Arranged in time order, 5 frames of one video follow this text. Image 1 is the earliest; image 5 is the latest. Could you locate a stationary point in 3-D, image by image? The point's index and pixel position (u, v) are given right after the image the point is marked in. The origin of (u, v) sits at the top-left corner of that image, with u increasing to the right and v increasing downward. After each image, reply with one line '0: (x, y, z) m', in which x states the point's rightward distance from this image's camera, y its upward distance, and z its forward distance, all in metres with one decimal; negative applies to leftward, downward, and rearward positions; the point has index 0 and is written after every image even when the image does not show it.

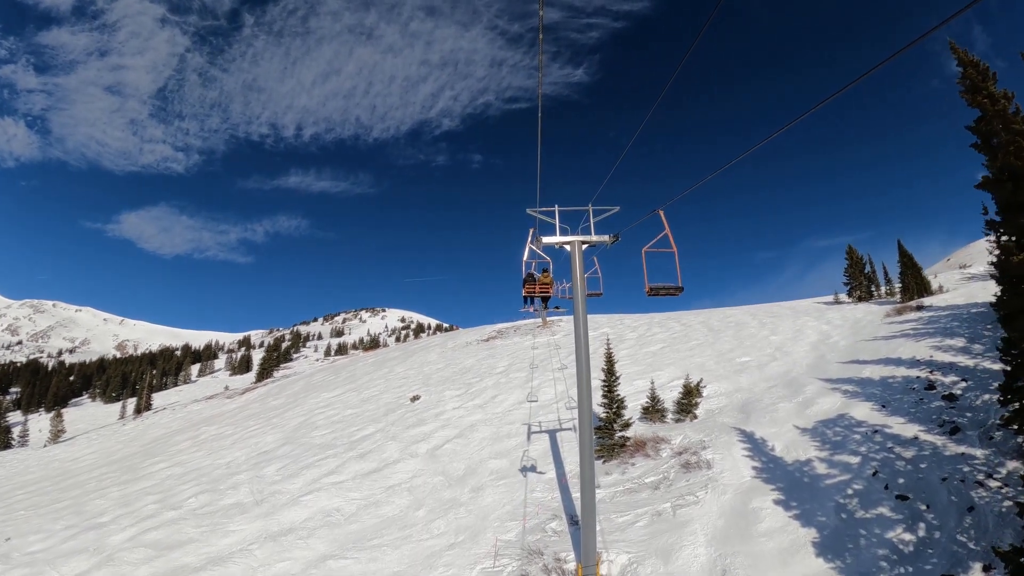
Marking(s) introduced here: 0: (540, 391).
0: (+1.2, -4.9, +19.7) m
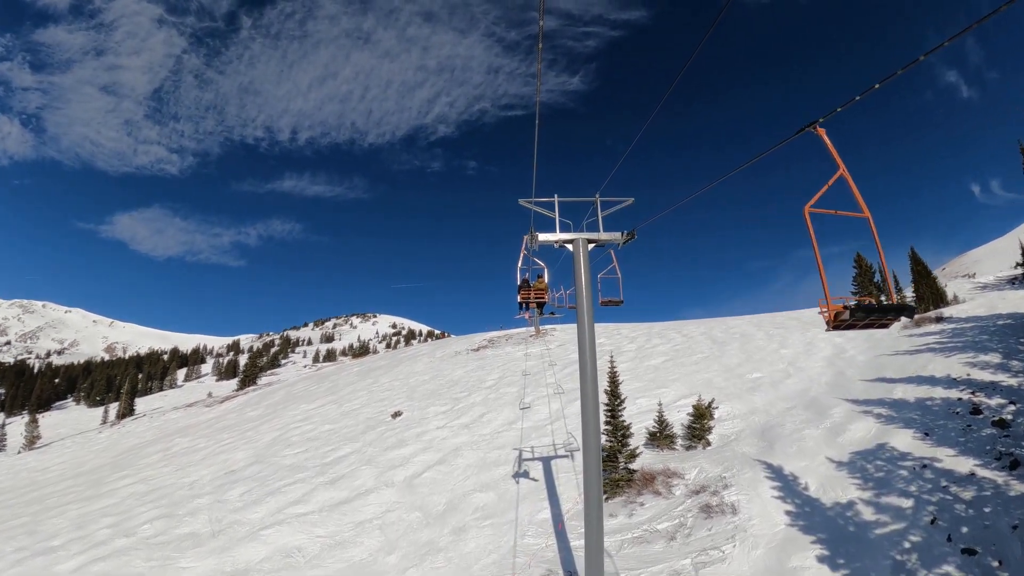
0: (+0.8, -5.2, +17.8) m
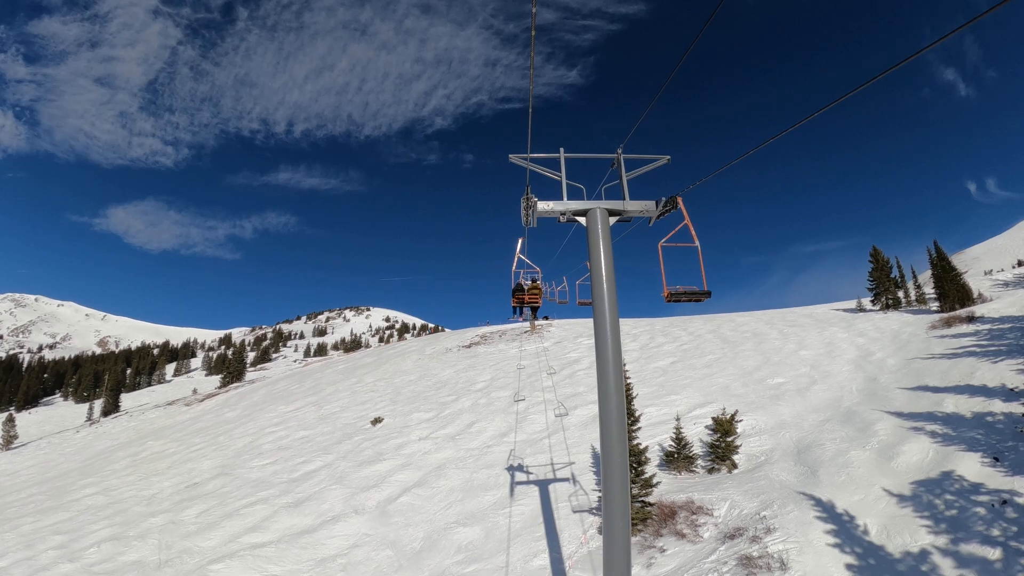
0: (+0.6, -5.0, +15.8) m
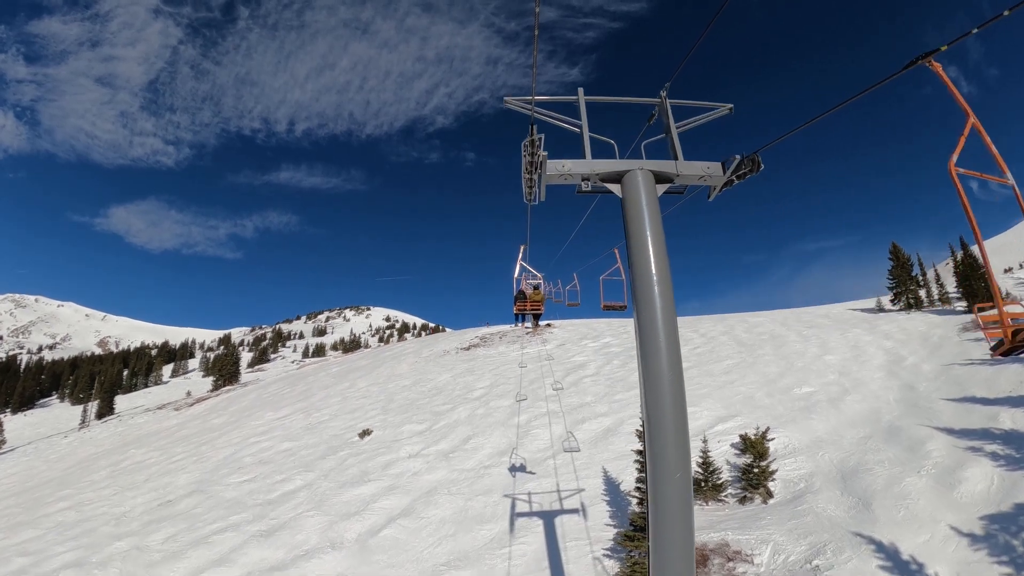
0: (+0.6, -5.0, +14.2) m
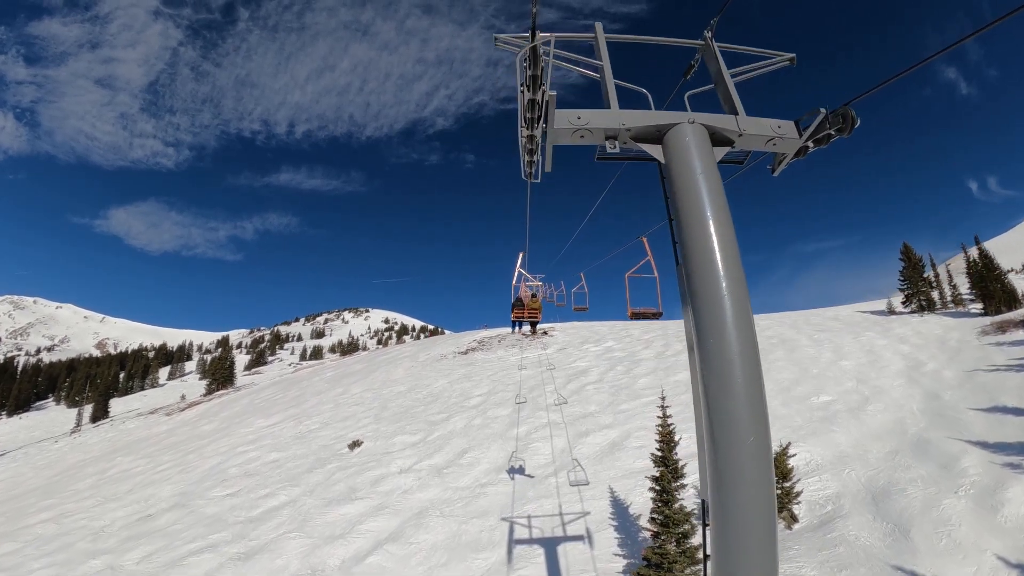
0: (+0.5, -5.1, +13.3) m
